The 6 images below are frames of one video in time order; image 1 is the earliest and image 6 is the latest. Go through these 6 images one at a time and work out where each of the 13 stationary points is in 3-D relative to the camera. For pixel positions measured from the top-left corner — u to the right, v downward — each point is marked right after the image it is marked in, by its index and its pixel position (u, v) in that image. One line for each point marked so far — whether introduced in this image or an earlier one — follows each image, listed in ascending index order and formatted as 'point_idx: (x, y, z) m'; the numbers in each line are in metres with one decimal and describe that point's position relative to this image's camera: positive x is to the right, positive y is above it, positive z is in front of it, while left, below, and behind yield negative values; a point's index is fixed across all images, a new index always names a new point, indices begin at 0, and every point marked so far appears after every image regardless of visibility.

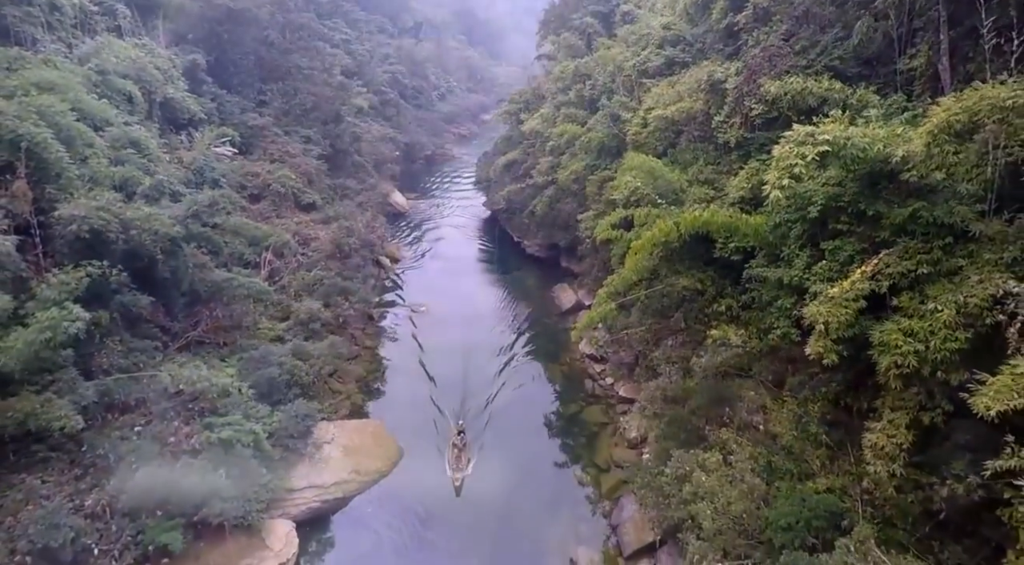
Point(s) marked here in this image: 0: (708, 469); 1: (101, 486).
0: (+2.5, -2.4, +7.9) m
1: (-5.4, -2.7, +8.1) m
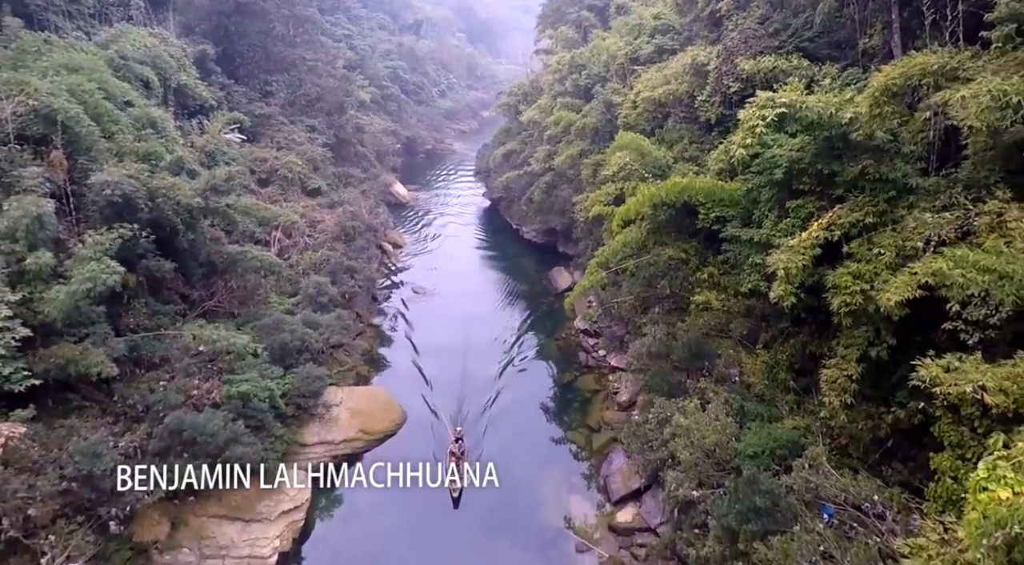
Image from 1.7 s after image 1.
0: (+2.5, -1.9, +8.7) m
1: (-5.4, -2.2, +8.9) m
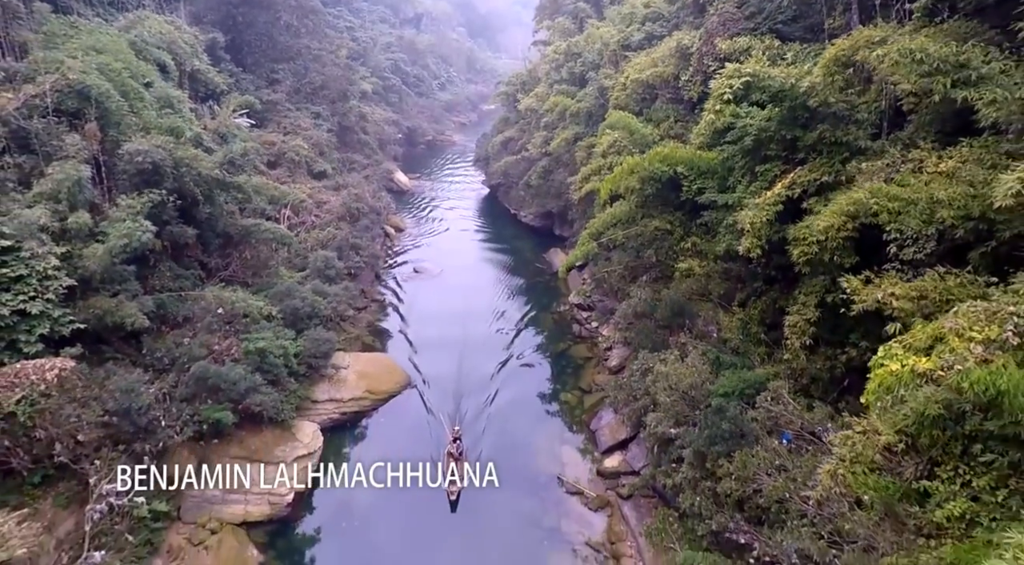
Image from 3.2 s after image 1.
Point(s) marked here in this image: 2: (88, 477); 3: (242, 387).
0: (+2.4, -1.3, +9.6) m
1: (-5.5, -1.5, +9.8) m
2: (-5.5, -2.5, +8.1) m
3: (-4.4, -1.7, +10.3) m
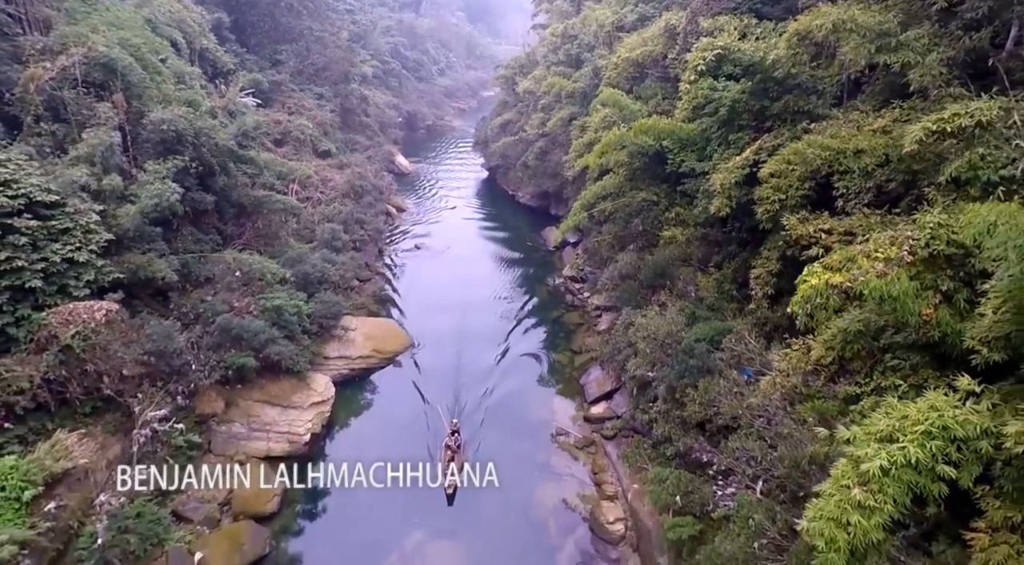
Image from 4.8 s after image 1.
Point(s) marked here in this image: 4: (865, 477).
0: (+2.3, -0.6, +10.6) m
1: (-5.6, -0.8, +10.8) m
2: (-5.6, -1.8, +9.1) m
3: (-4.5, -1.0, +11.3) m
4: (+2.5, -1.4, +4.4) m
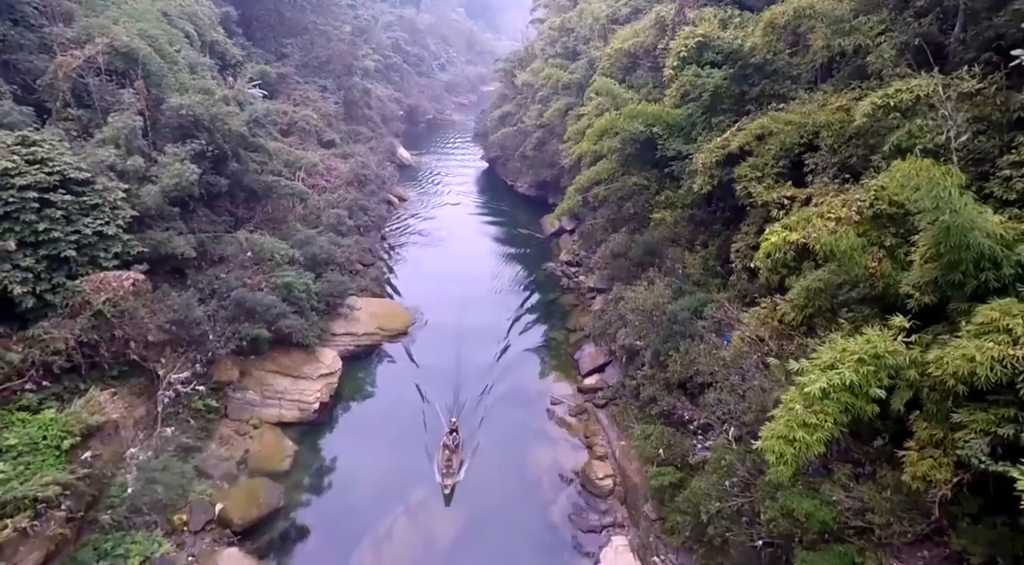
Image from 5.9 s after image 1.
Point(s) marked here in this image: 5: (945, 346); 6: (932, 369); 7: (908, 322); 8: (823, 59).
0: (+2.3, -0.2, +11.3) m
1: (-5.6, -0.4, +11.5) m
2: (-5.6, -1.4, +9.8) m
3: (-4.6, -0.6, +12.0) m
4: (+2.5, -1.0, +5.1) m
5: (+3.4, -0.5, +4.9) m
6: (+3.2, -0.7, +4.7) m
7: (+3.3, -0.3, +5.2) m
8: (+4.4, +3.2, +8.9) m
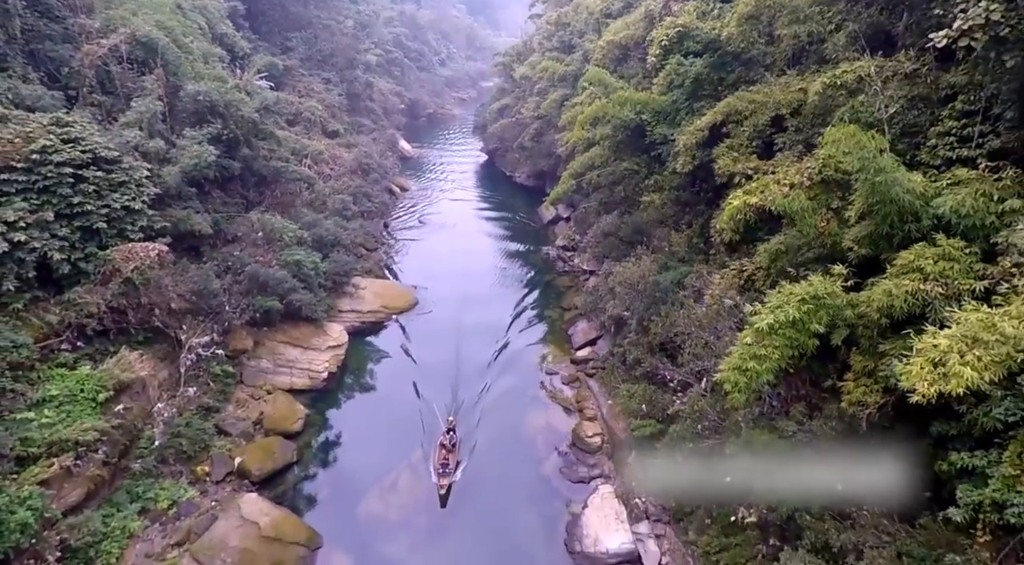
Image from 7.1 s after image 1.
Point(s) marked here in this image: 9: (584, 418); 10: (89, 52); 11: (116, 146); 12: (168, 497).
0: (+2.2, +0.3, +12.1) m
1: (-5.7, +0.1, +12.3) m
2: (-5.7, -0.9, +10.6) m
3: (-4.6, -0.1, +12.8) m
4: (+2.4, -0.5, +5.9) m
5: (+3.3, 0.0, +5.7) m
6: (+3.1, -0.2, +5.5) m
7: (+3.2, +0.1, +6.0) m
8: (+4.4, +3.7, +9.7) m
9: (+1.3, -2.6, +11.6) m
10: (-8.2, +4.5, +12.1) m
11: (-6.8, +2.3, +10.7) m
12: (-4.9, -3.1, +8.9) m
